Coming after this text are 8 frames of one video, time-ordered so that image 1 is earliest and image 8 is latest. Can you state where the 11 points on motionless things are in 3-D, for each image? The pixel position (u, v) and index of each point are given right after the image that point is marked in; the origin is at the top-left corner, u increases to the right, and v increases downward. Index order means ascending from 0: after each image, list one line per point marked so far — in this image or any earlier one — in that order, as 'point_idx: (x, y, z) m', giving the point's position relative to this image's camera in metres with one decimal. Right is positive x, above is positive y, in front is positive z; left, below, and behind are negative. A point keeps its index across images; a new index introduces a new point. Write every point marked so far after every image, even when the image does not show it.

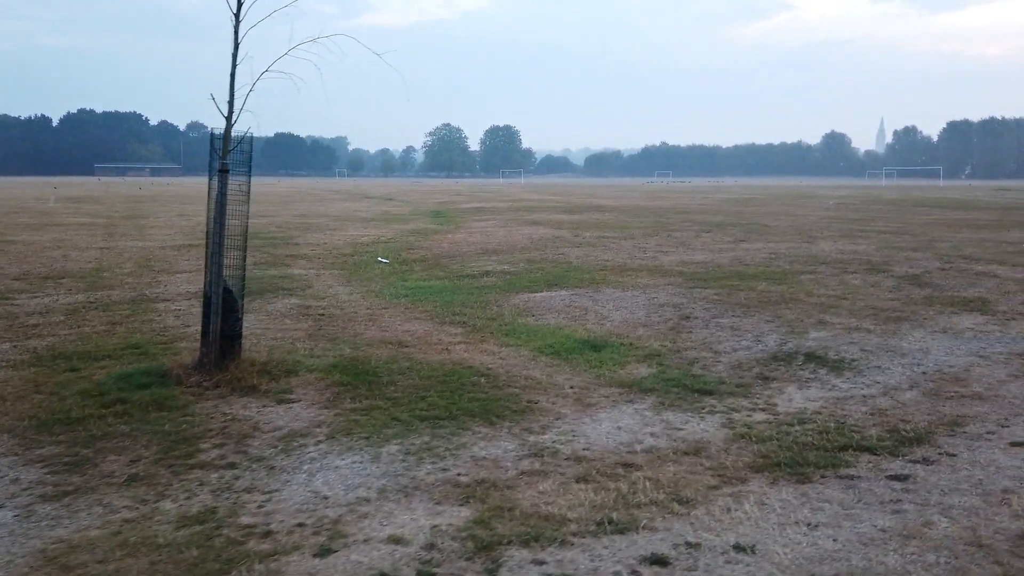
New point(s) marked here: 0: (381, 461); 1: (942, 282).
0: (-0.9, -1.2, +5.2) m
1: (+8.2, +0.1, +14.5) m
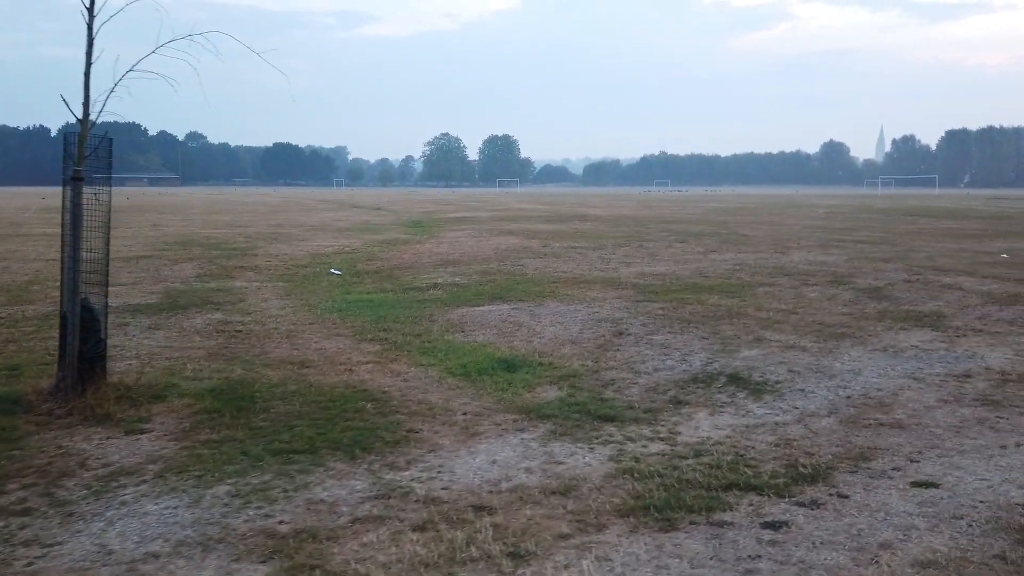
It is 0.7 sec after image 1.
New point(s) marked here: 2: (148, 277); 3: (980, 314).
0: (-1.9, -1.3, +4.6) m
1: (+7.2, -0.1, +14.0) m
2: (-7.9, +0.2, +16.4) m
3: (+7.2, -0.4, +11.7) m
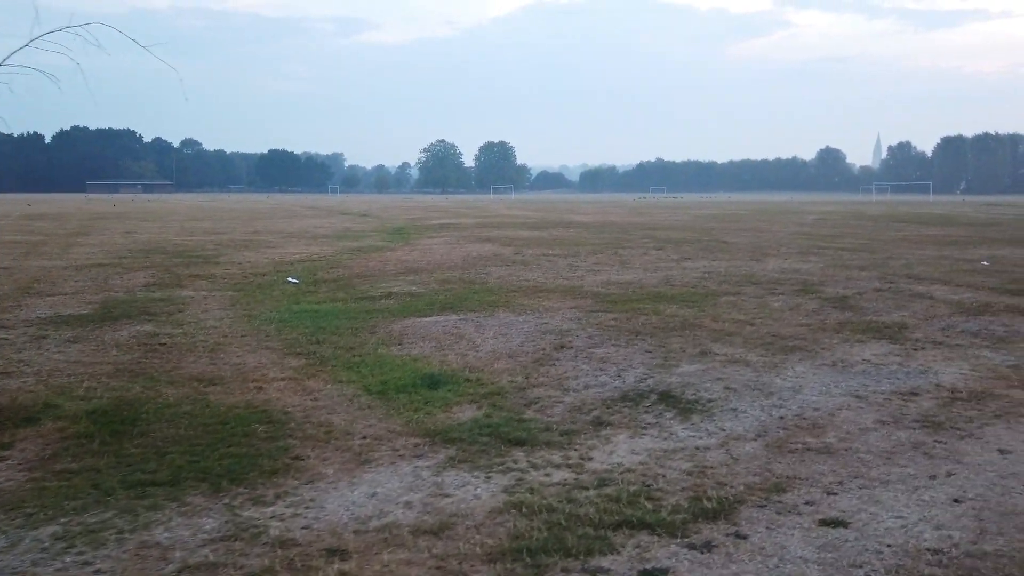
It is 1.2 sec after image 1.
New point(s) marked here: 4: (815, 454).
0: (-2.7, -1.4, +4.1) m
1: (+6.3, -0.3, +13.5) m
2: (-8.8, 0.0, +15.9) m
3: (+6.4, -0.5, +11.2) m
4: (+2.3, -1.2, +5.6) m
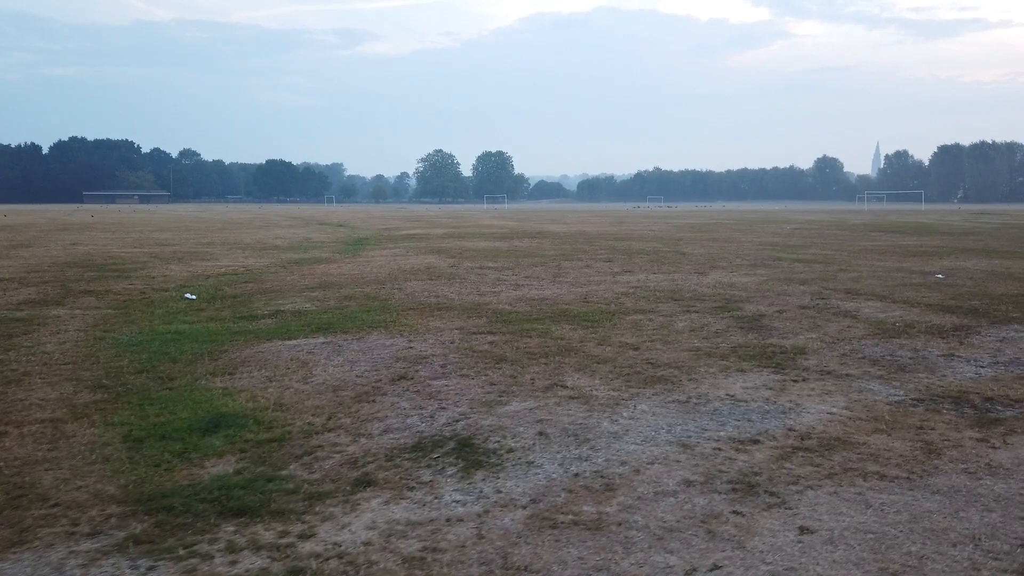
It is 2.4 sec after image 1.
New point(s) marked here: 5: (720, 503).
0: (-4.5, -1.6, +2.9) m
1: (+4.4, -0.6, +12.4) m
2: (-10.7, -0.3, +14.7) m
3: (+4.5, -0.8, +10.2) m
4: (+0.4, -1.5, +4.5) m
5: (+1.3, -1.4, +4.8) m
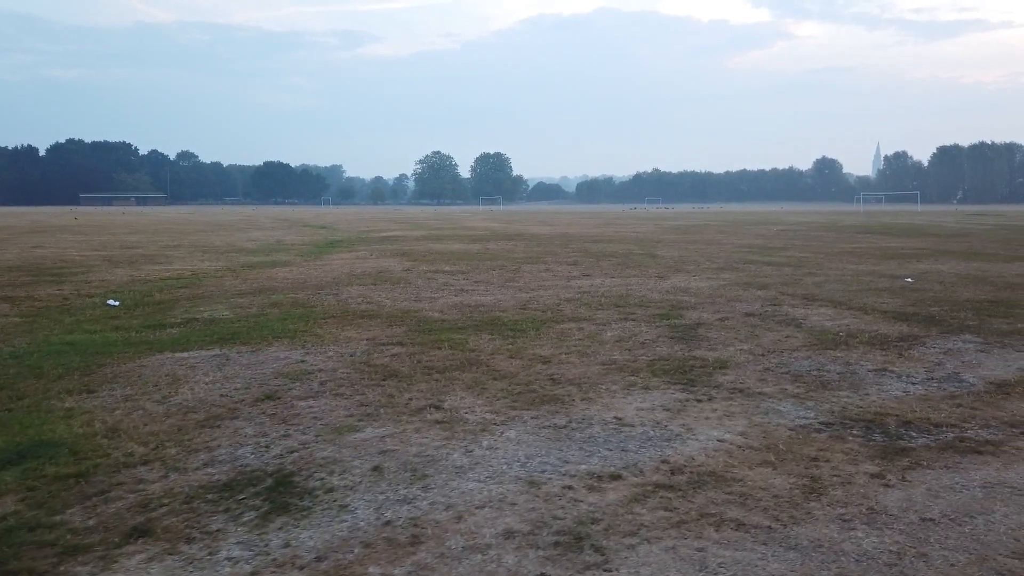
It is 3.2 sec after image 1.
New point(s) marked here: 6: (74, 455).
0: (-5.8, -1.7, +2.1) m
1: (+3.1, -0.7, +11.7) m
2: (-12.0, -0.5, +13.8) m
3: (+3.2, -0.9, +9.4) m
4: (-0.8, -1.5, +3.7) m
5: (+0.1, -1.5, +4.0) m
6: (-3.5, -1.4, +6.1) m
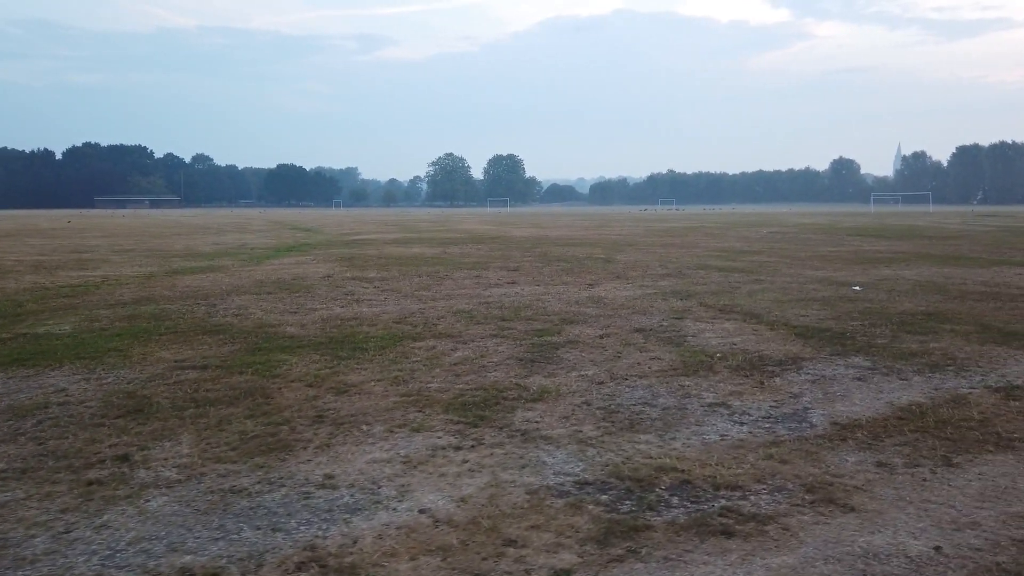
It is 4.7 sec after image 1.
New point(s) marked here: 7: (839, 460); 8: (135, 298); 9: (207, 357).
0: (-8.1, -1.9, +0.8) m
1: (+0.9, -0.9, +10.3) m
2: (-14.2, -0.7, +12.7) m
3: (+1.0, -1.1, +8.0) m
4: (-3.2, -1.7, +2.4) m
5: (-2.2, -1.7, +2.7) m
6: (-5.9, -1.6, +4.9) m
7: (+2.5, -1.3, +5.9) m
8: (-8.4, -0.2, +17.1) m
9: (-4.1, -0.9, +10.2) m
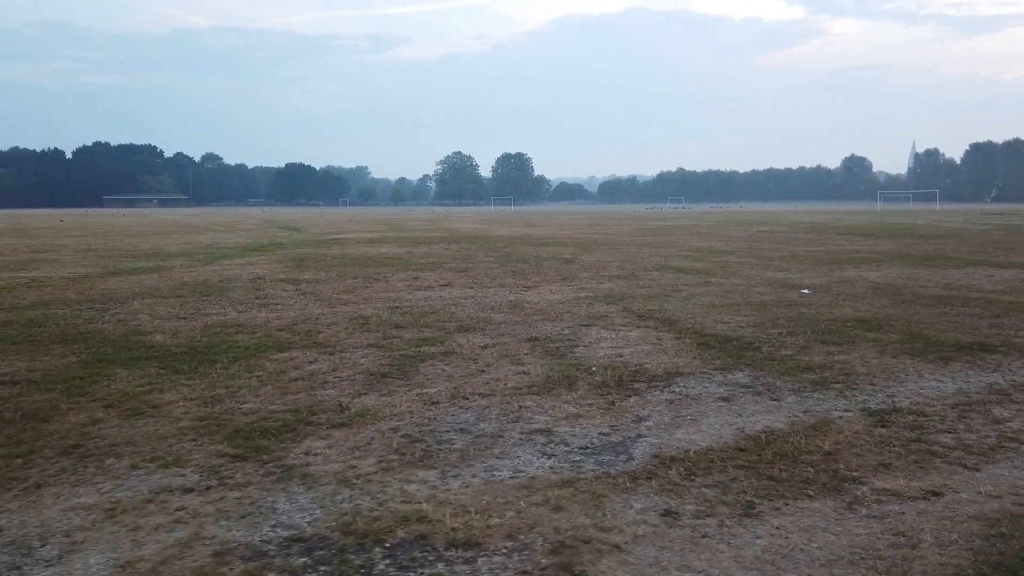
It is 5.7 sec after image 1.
0: (-10.0, -2.0, 0.0) m
1: (-0.9, -1.0, +9.4) m
2: (-16.0, -0.8, +11.9) m
3: (-0.8, -1.2, +7.1) m
4: (-5.0, -1.8, +1.5) m
5: (-4.1, -1.8, +1.8) m
6: (-7.7, -1.7, +4.0) m
7: (+0.7, -1.4, +5.0) m
8: (-10.2, -0.3, +16.2) m
9: (-5.9, -1.0, +9.3) m
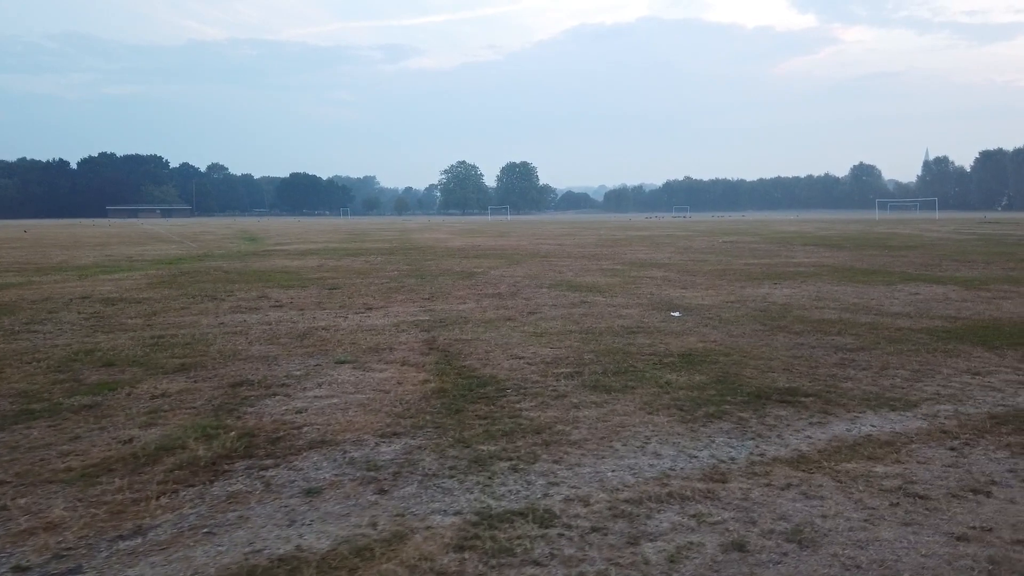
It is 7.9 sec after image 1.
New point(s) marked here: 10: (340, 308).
0: (-13.7, -2.3, -2.2) m
1: (-4.6, -1.4, +7.2) m
2: (-19.7, -1.2, +9.7) m
3: (-4.5, -1.6, +4.9) m
4: (-8.7, -2.1, -0.7) m
5: (-7.7, -2.1, -0.4) m
6: (-11.4, -2.0, +1.8) m
7: (-2.9, -1.8, +2.8) m
8: (-13.8, -0.7, +14.1) m
9: (-9.5, -1.4, +7.1) m
10: (-3.7, -0.4, +17.3) m
